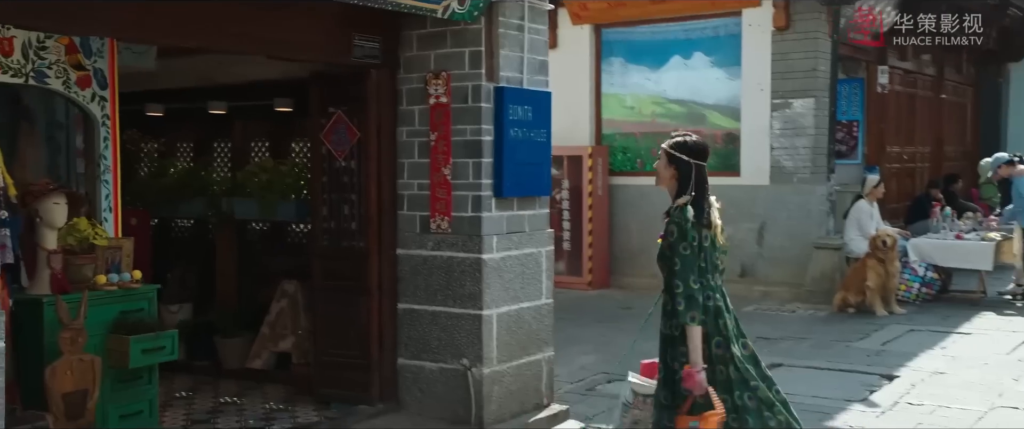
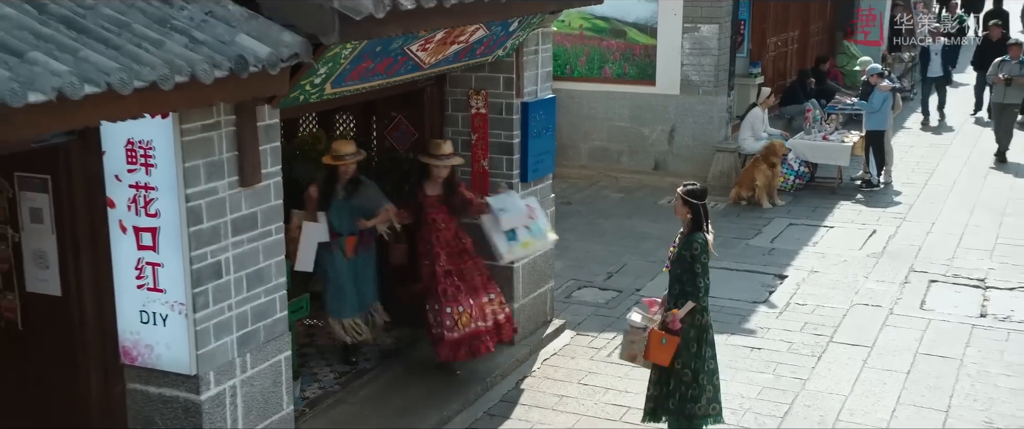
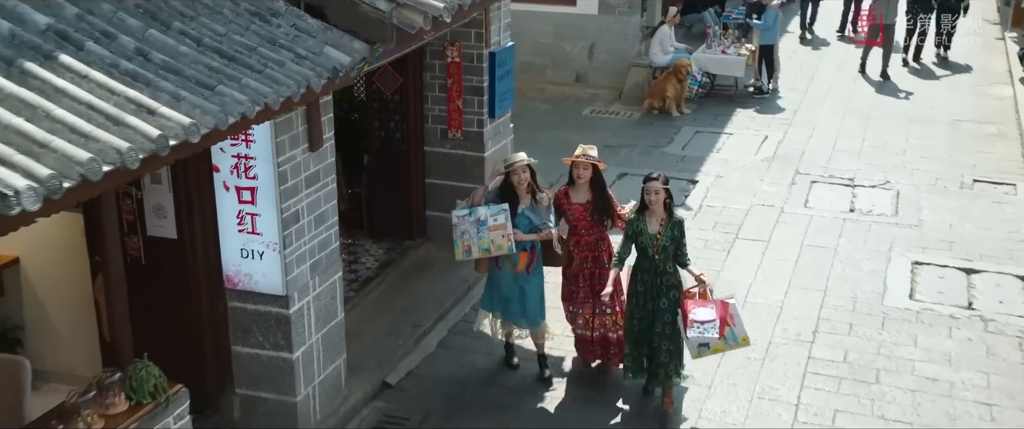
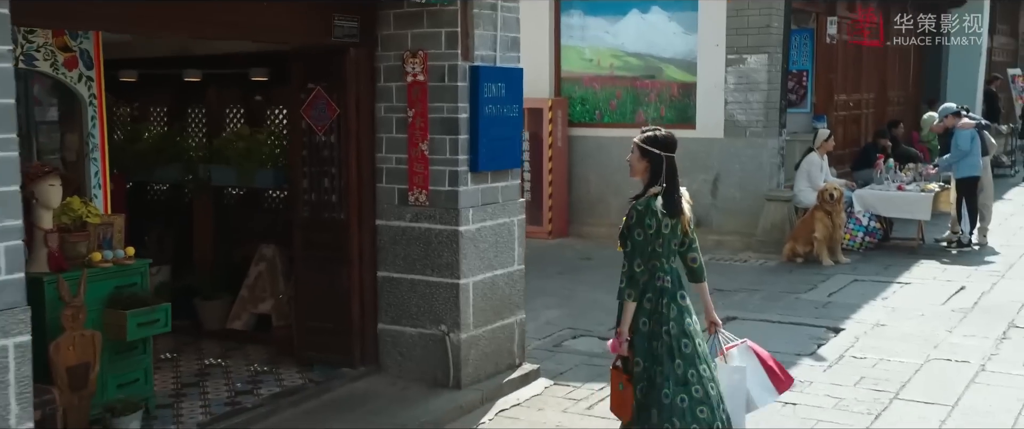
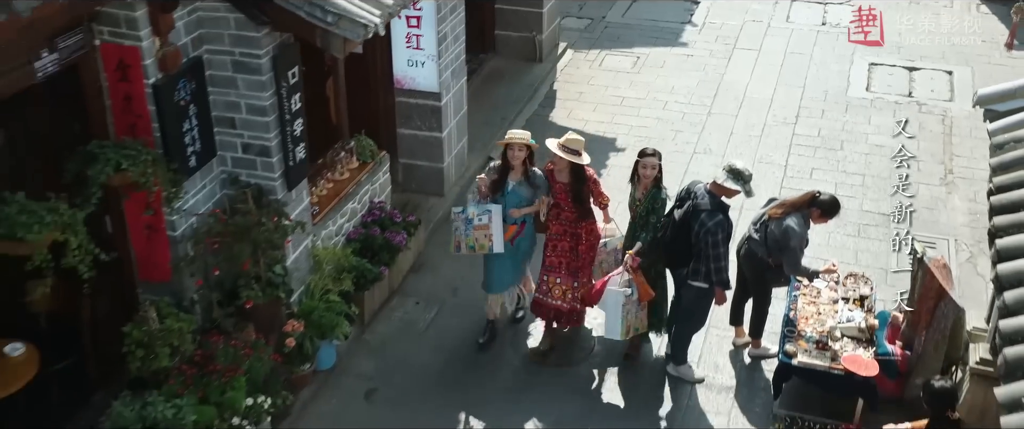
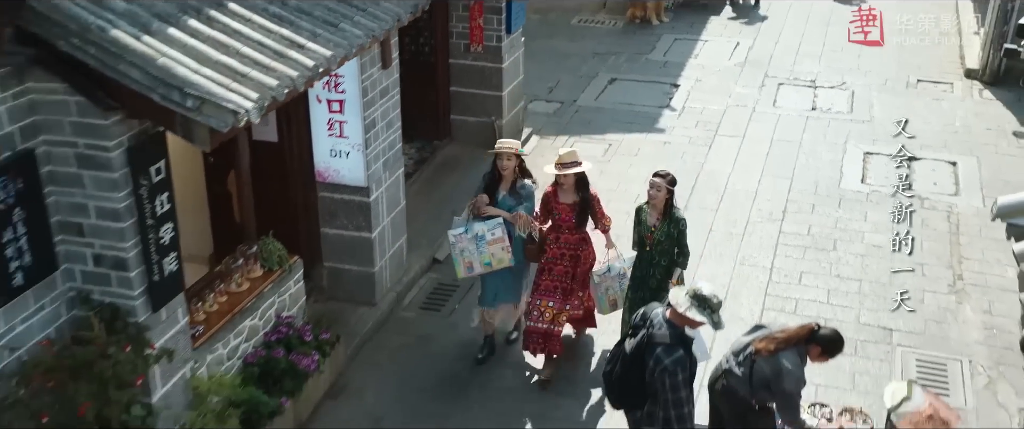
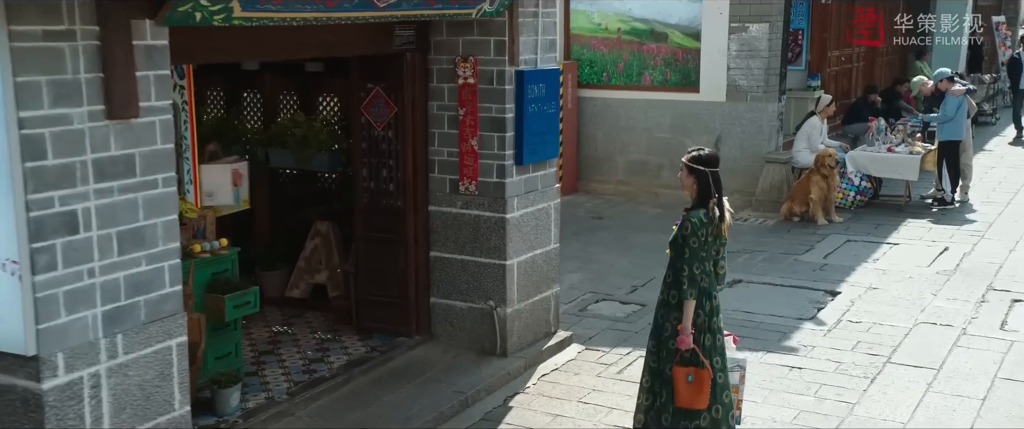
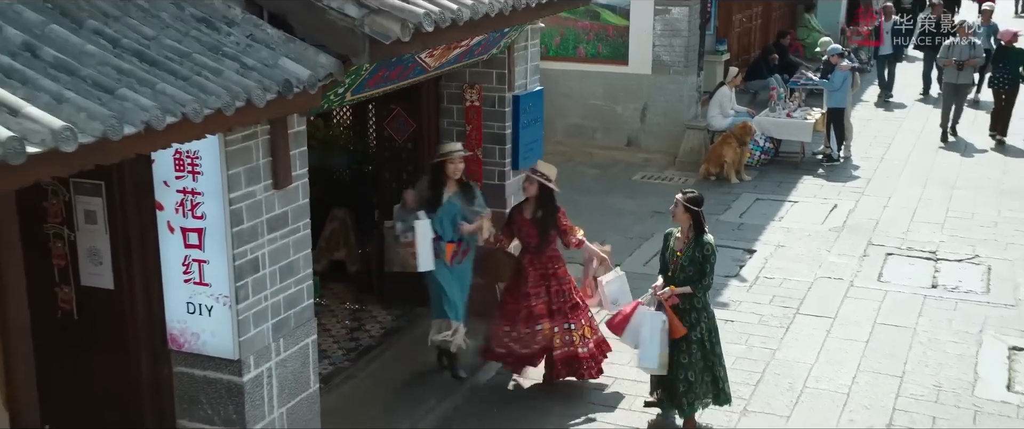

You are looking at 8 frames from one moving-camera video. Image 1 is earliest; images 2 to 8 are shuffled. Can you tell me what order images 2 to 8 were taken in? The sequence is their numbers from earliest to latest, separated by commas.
4, 7, 2, 8, 3, 6, 5
